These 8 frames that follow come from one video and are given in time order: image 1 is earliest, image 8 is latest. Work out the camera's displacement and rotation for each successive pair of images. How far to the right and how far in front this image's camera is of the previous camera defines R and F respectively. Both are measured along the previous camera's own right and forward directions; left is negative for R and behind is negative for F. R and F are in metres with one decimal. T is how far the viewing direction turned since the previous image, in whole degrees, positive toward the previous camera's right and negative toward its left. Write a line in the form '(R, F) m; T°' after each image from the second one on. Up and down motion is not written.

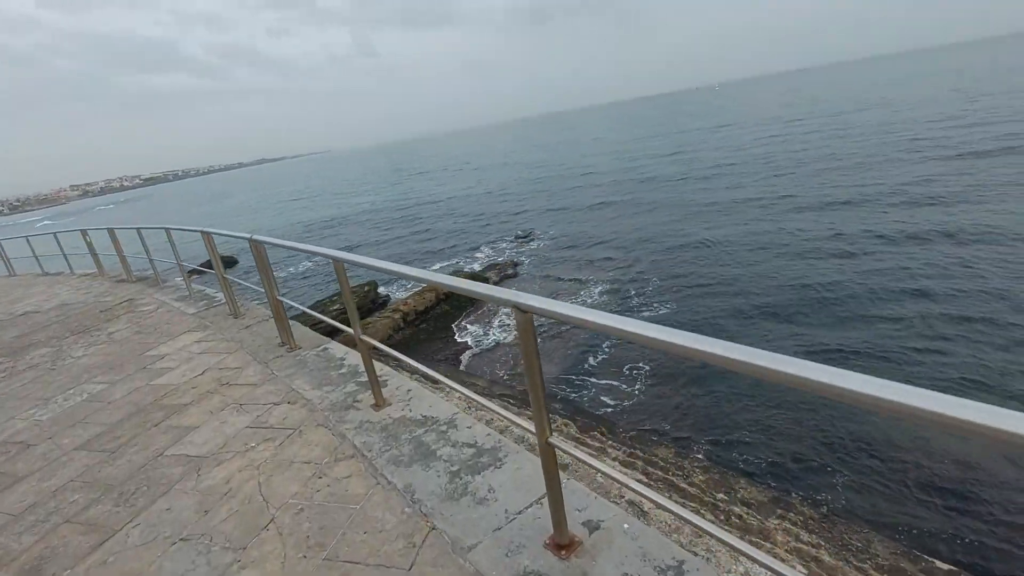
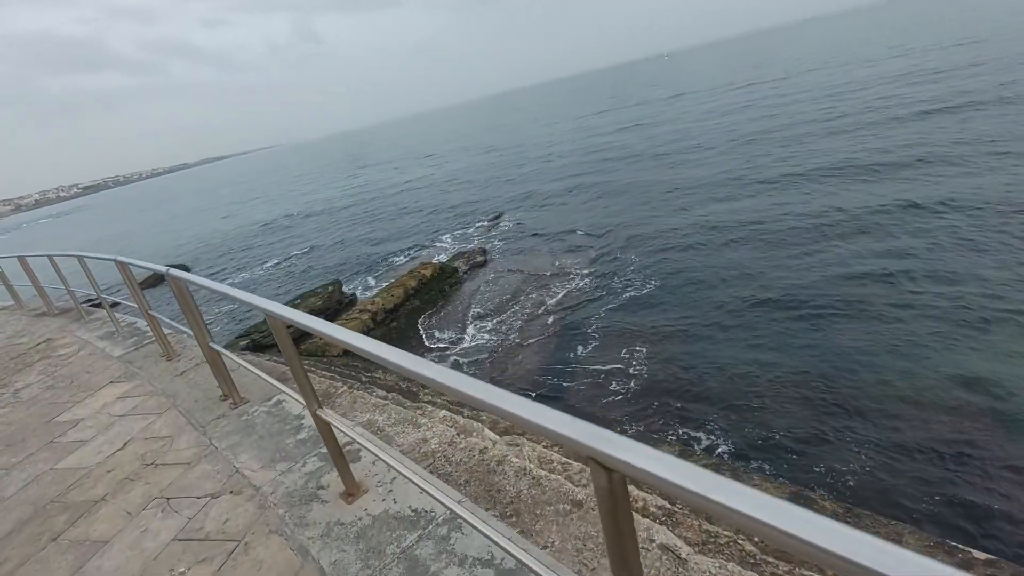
(-0.1, +0.7) m; +4°
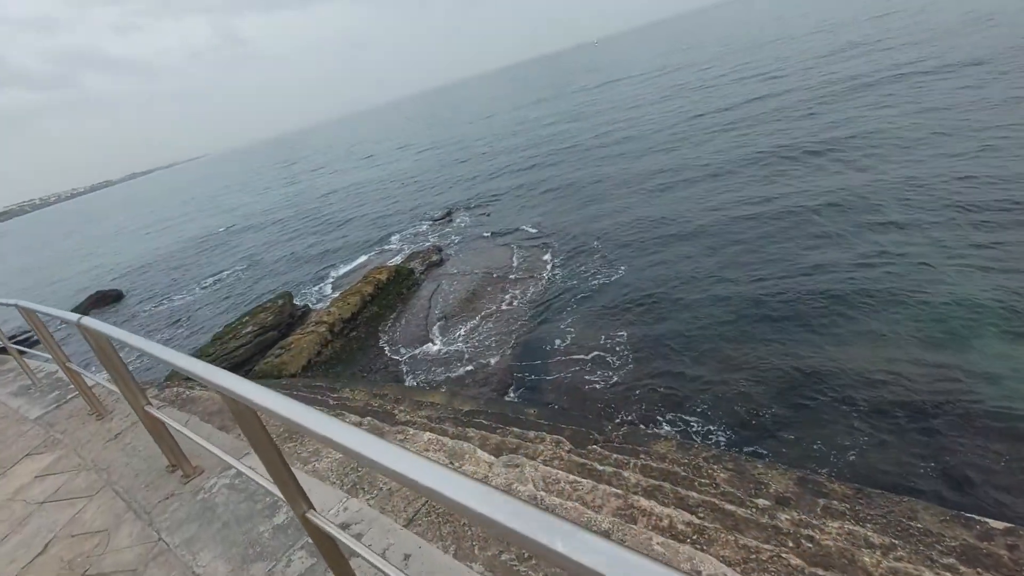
(-0.2, +0.5) m; +5°
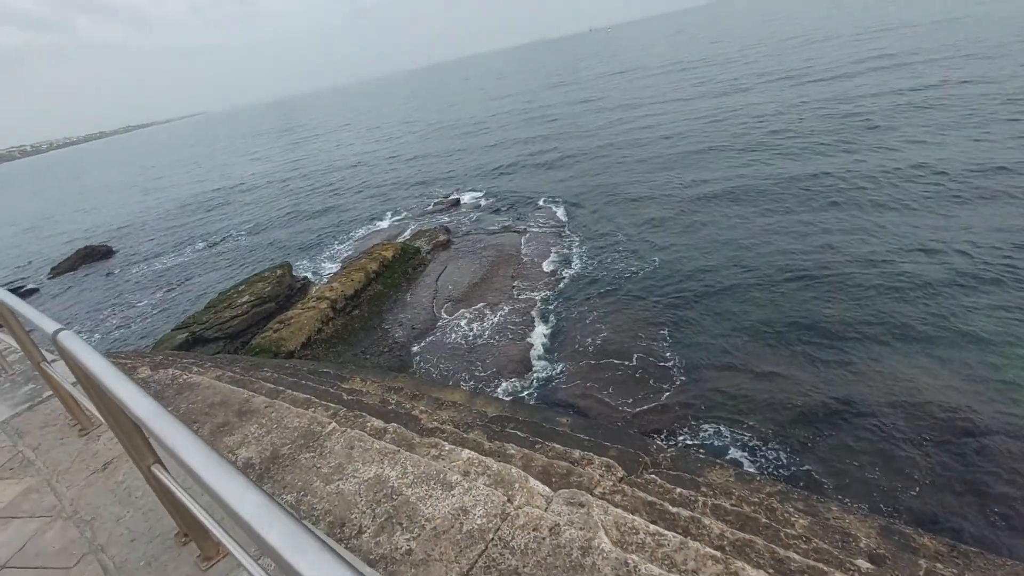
(-0.6, +0.8) m; +1°
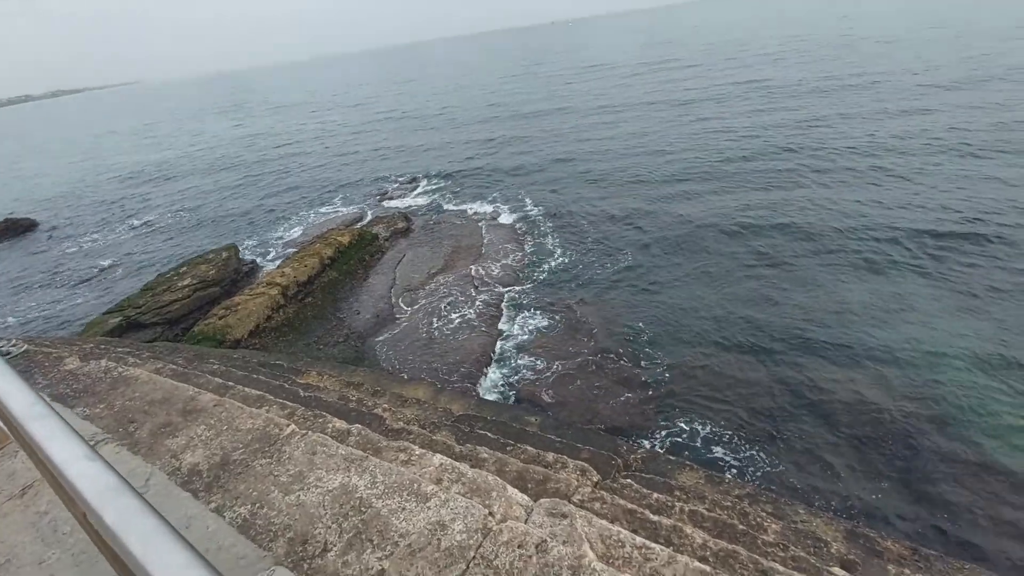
(-0.2, +0.3) m; +5°
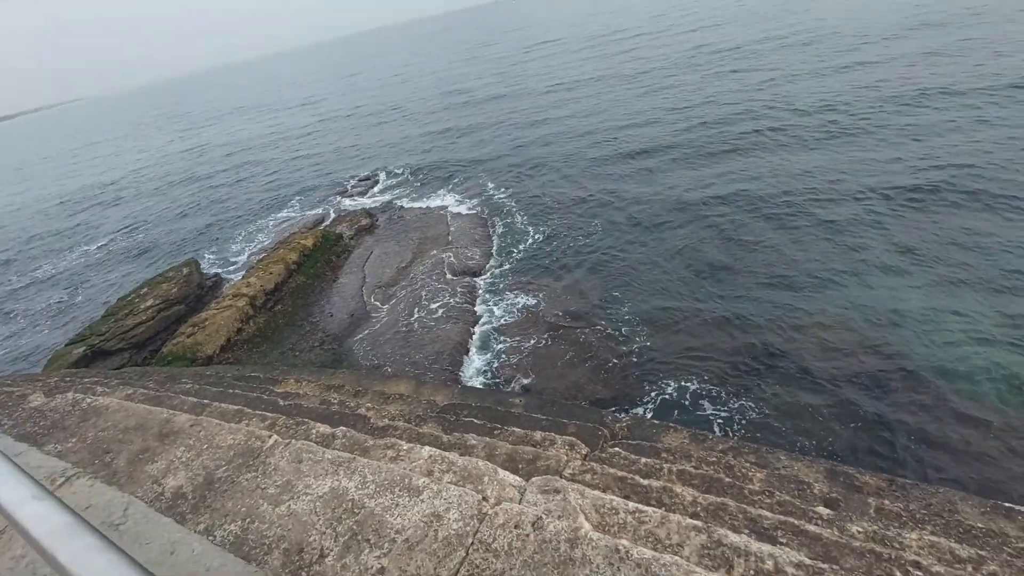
(0.0, 0.0) m; +3°
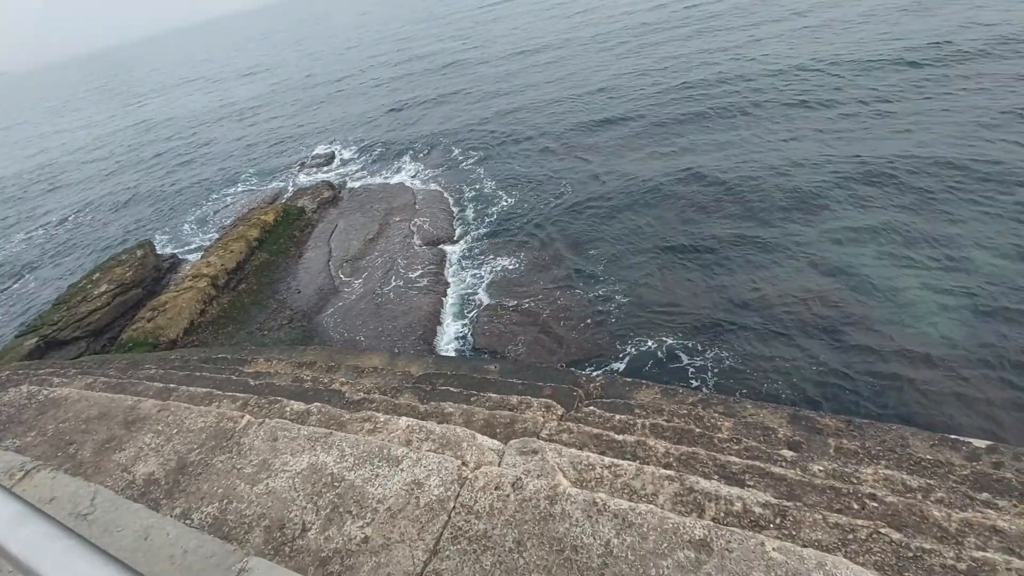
(0.0, 0.0) m; +3°
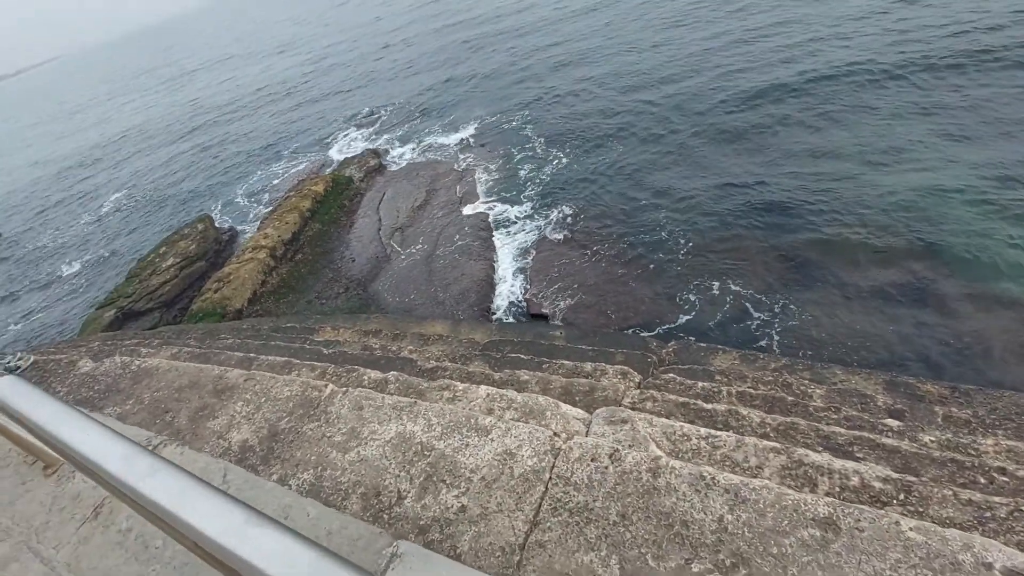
(-0.3, +0.1) m; -5°
